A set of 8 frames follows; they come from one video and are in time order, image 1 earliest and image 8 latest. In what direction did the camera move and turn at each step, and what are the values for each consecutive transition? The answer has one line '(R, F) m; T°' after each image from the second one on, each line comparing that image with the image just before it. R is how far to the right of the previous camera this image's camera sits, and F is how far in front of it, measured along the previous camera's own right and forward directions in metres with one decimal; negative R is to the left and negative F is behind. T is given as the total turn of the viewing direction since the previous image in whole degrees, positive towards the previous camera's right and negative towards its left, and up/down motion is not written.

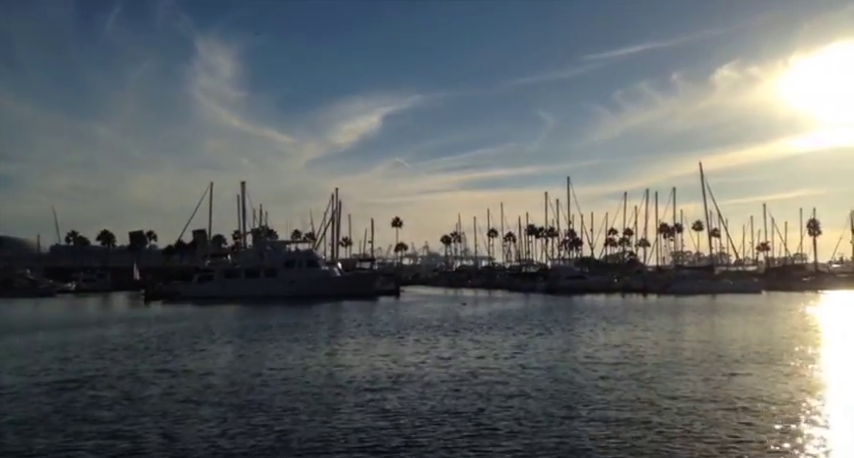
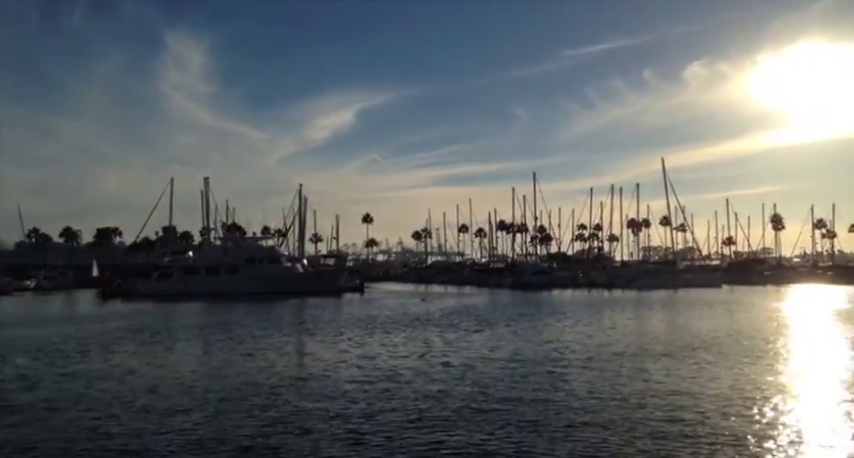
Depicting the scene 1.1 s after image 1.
(+0.8, +0.1) m; +2°
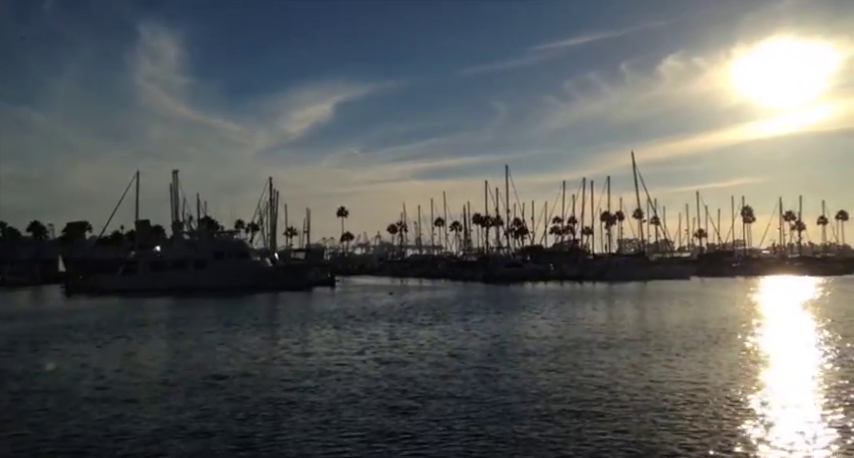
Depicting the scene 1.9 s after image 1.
(+0.6, 0.0) m; +2°
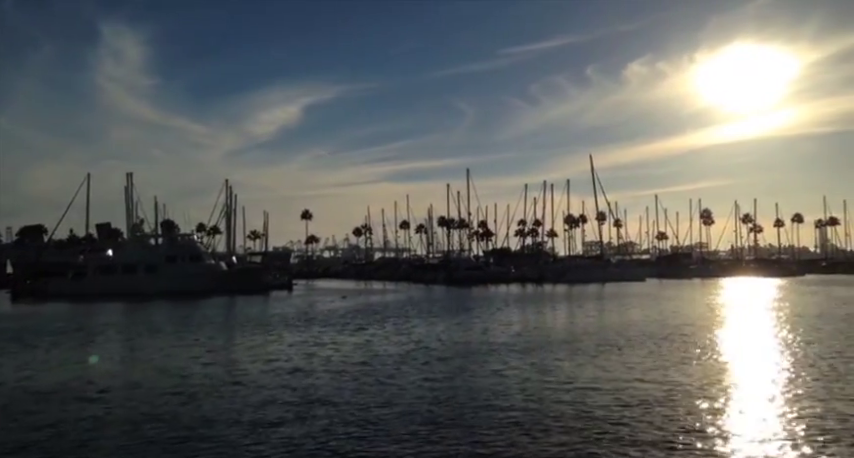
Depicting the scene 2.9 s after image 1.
(+0.9, +0.1) m; +3°
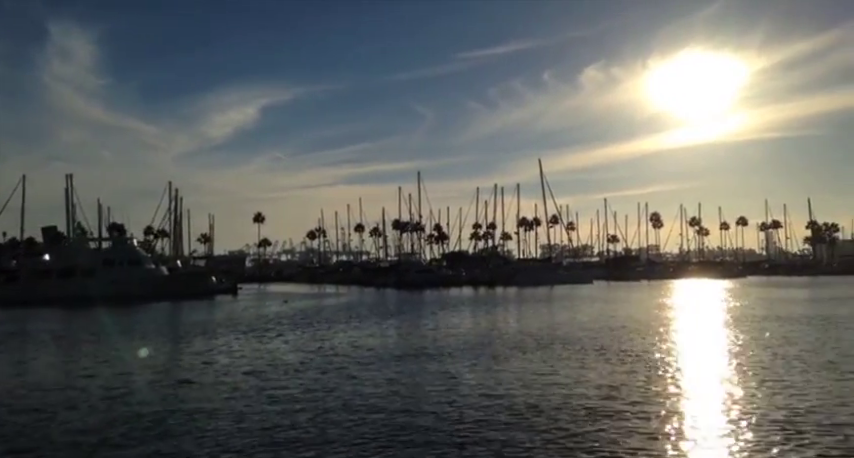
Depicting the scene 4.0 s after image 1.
(+0.8, +0.1) m; +4°
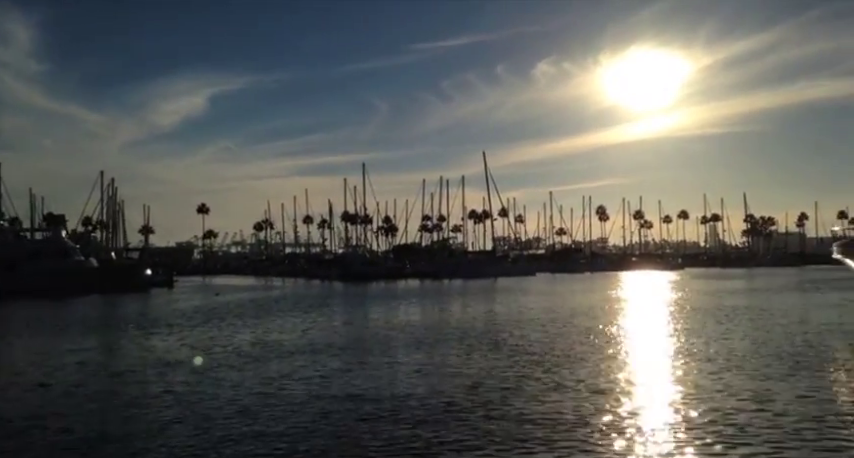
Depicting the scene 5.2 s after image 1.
(+0.9, +0.3) m; +4°
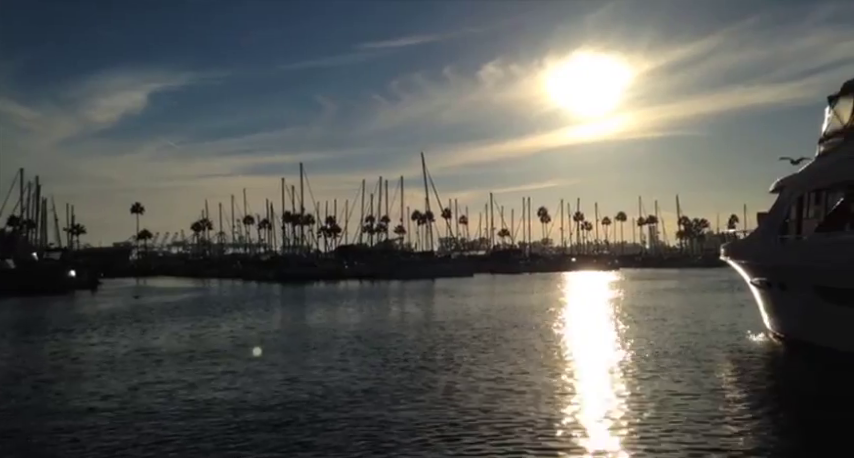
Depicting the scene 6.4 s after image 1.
(+0.8, +0.2) m; +5°
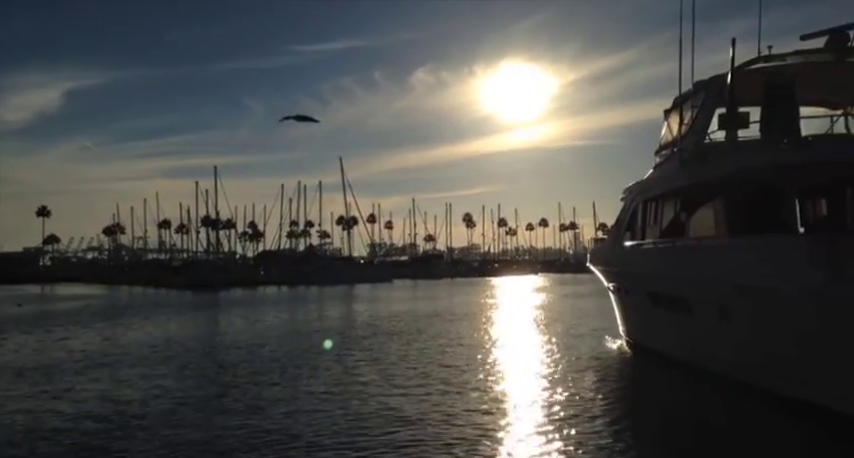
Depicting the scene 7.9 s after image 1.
(+0.9, +0.2) m; +6°
